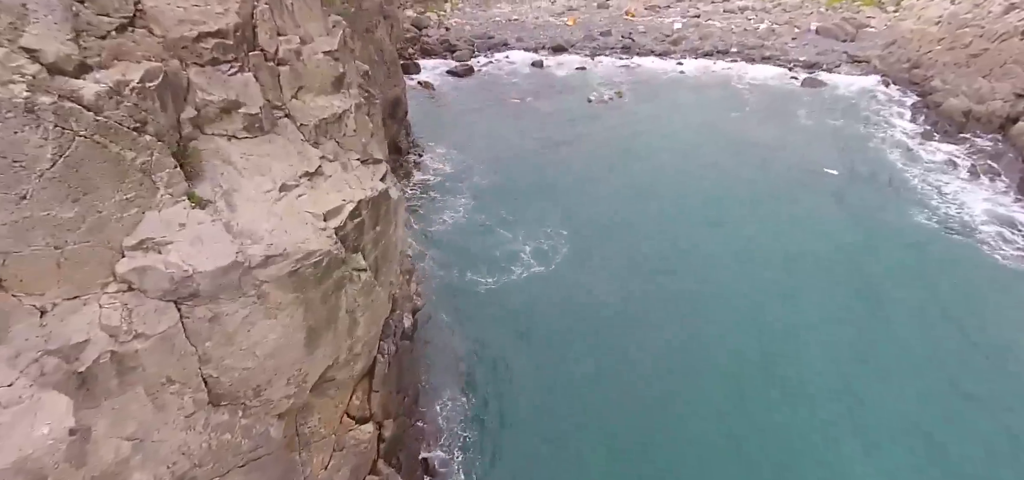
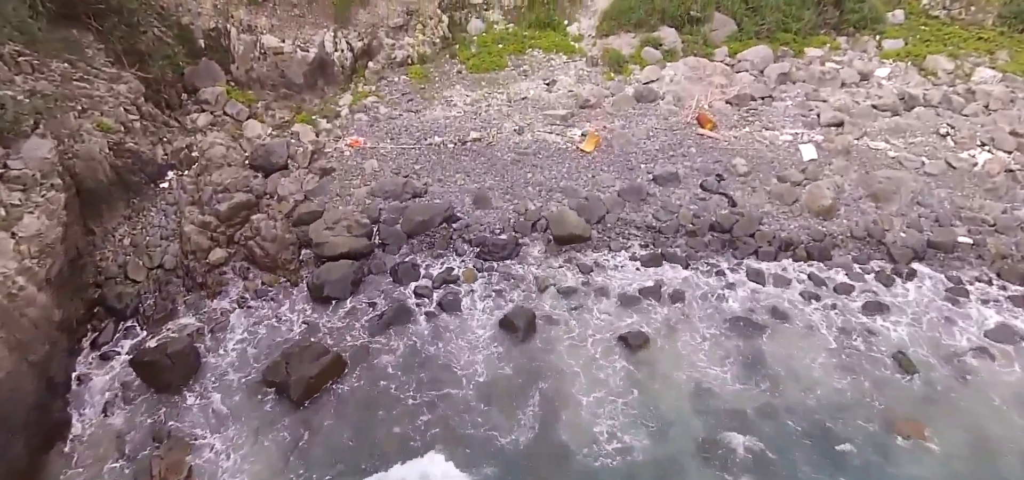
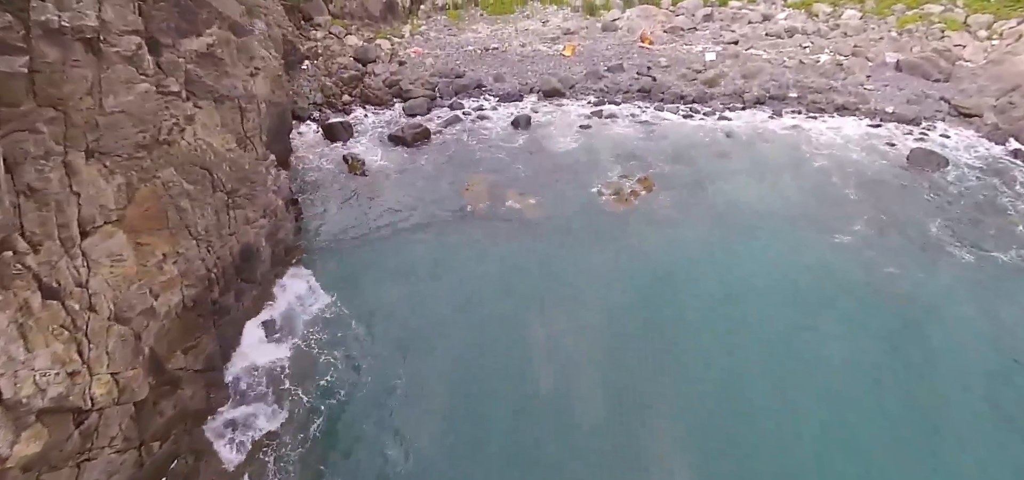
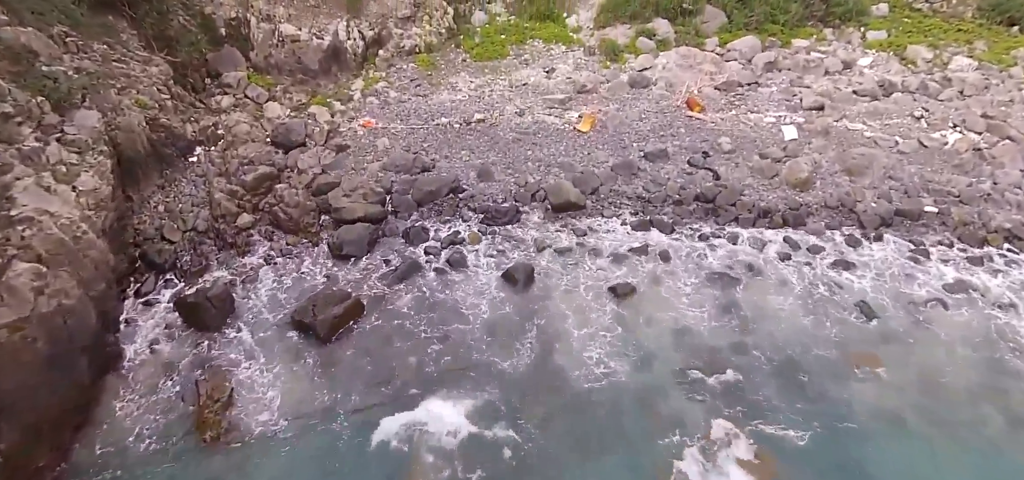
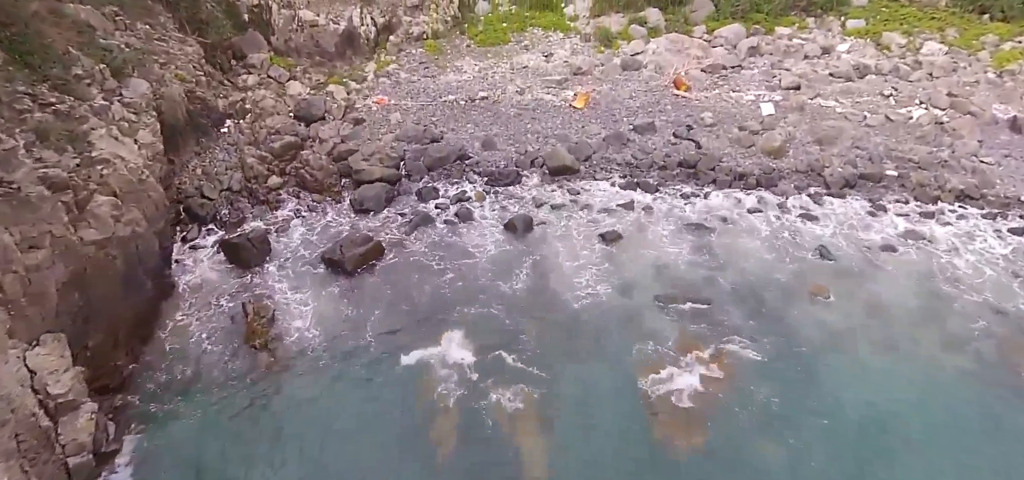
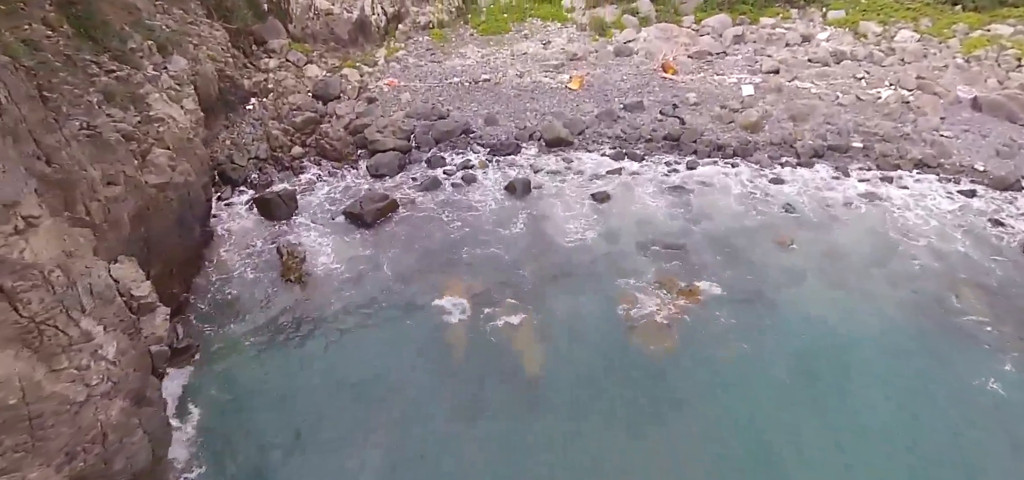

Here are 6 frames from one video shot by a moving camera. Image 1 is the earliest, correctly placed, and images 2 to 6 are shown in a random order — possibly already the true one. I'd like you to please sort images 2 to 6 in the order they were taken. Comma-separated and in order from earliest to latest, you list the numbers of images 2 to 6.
3, 6, 5, 4, 2
